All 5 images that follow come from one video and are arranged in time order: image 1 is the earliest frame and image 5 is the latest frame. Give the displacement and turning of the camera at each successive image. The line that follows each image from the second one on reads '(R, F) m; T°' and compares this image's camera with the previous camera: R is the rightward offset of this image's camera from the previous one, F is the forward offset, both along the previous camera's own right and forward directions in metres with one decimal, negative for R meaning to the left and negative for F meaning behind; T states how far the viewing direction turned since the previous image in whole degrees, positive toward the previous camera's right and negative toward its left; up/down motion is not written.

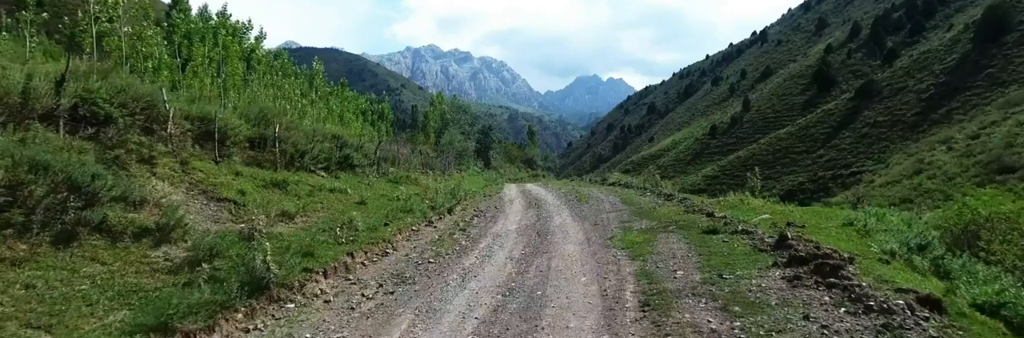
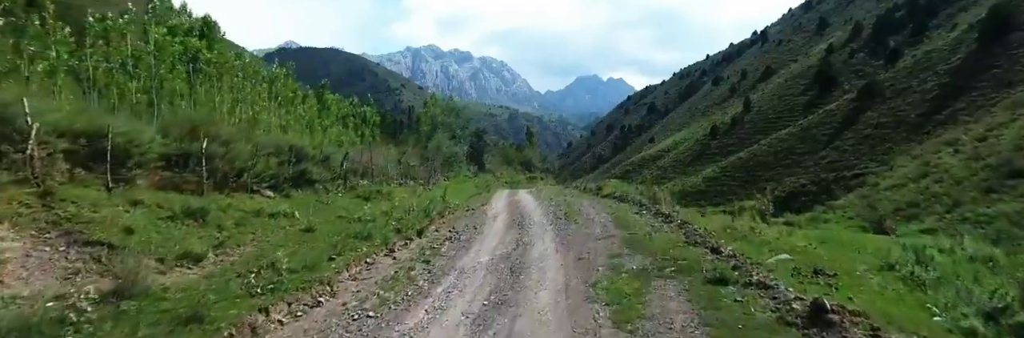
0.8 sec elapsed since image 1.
(+0.4, +1.0) m; 0°
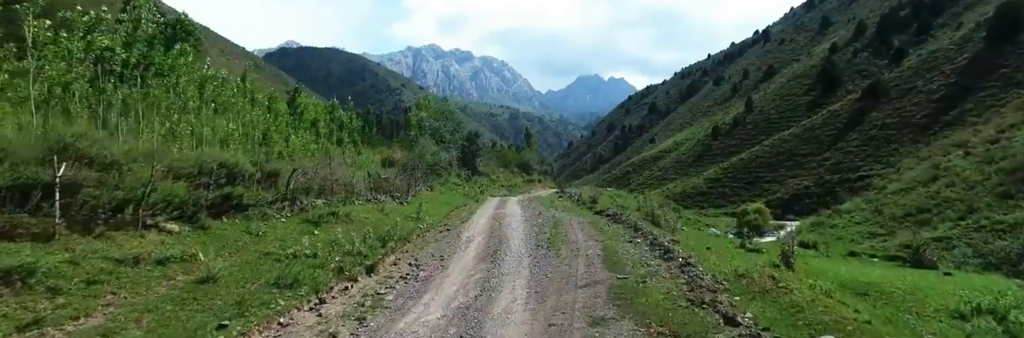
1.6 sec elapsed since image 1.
(+0.4, +1.3) m; 0°
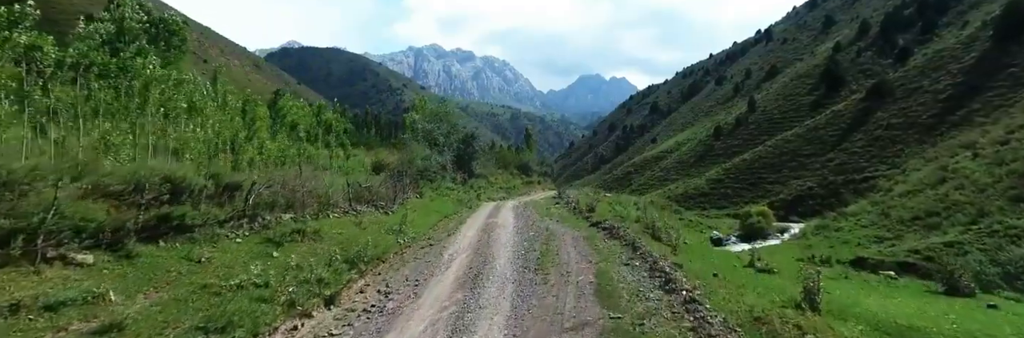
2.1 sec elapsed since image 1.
(+0.3, +0.8) m; 0°
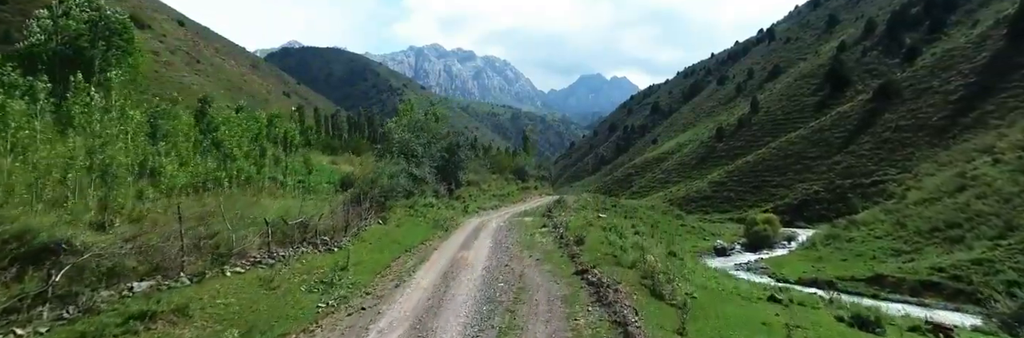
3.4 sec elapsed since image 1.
(+0.7, +2.3) m; 0°
